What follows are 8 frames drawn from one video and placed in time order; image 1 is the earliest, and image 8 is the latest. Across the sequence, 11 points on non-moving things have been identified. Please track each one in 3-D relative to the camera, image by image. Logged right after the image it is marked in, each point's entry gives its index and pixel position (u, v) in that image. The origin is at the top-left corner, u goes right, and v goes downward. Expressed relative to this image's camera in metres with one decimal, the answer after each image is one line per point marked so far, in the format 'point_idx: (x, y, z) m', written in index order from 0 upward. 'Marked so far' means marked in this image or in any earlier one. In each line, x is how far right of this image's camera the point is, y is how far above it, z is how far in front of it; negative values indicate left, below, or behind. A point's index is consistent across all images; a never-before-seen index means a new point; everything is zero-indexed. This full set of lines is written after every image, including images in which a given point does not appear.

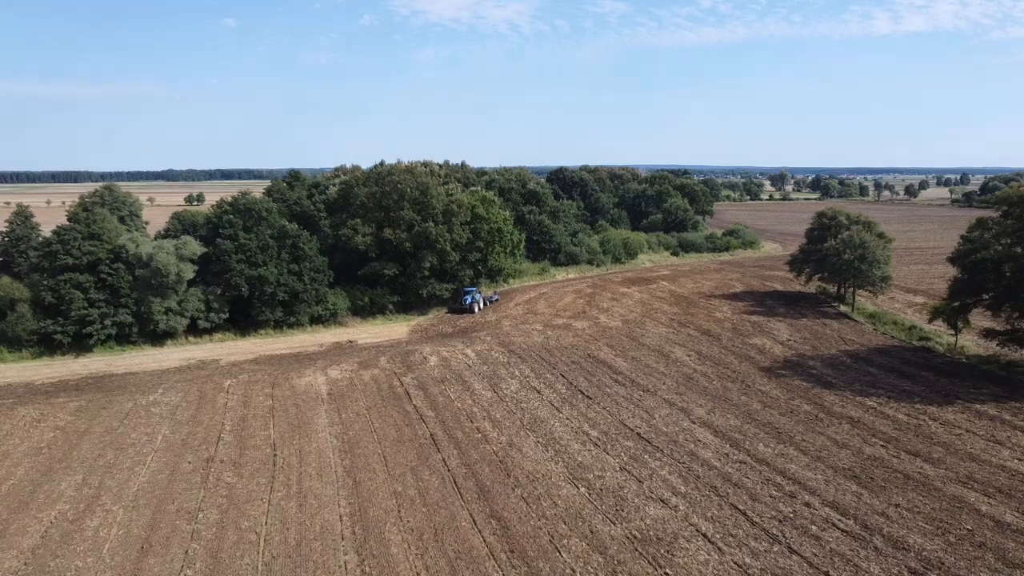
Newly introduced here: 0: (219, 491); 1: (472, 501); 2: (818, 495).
0: (-7.1, -4.9, +19.8) m
1: (-0.9, -5.0, +19.2) m
2: (+7.3, -5.0, +19.6) m
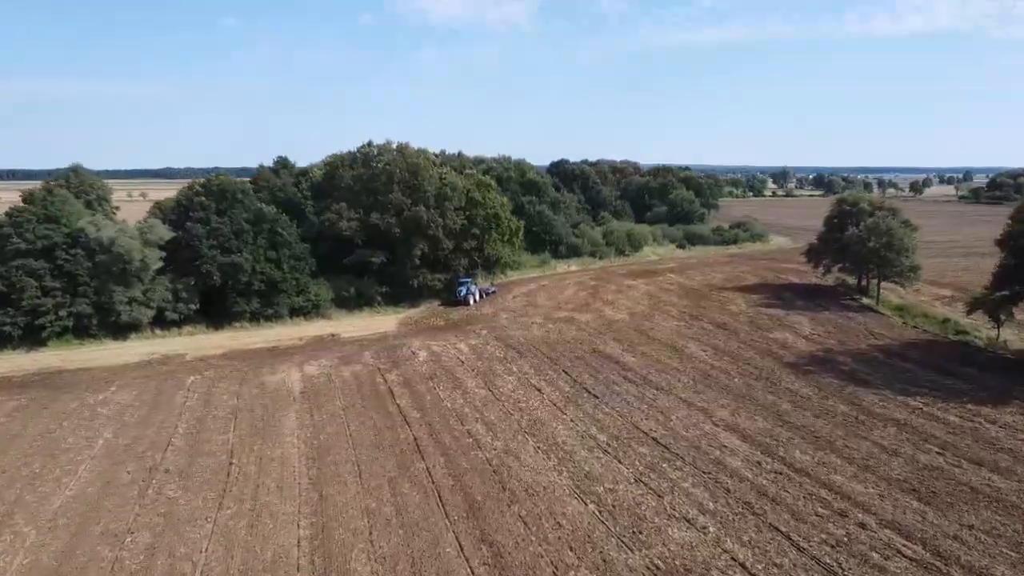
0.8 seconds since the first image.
0: (-7.2, -4.5, +16.5) m
1: (-1.0, -4.6, +15.9) m
2: (+7.2, -4.5, +16.4) m
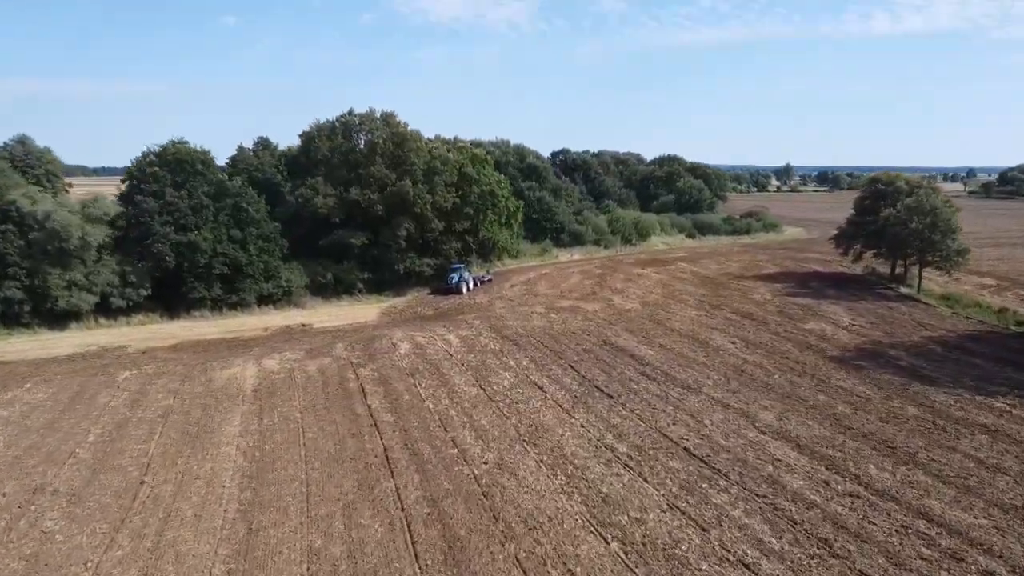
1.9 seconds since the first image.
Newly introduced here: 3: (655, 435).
0: (-7.3, -3.9, +12.2) m
1: (-1.1, -4.0, +11.5) m
2: (+7.2, -4.0, +12.0) m
3: (+3.1, -3.2, +17.7) m
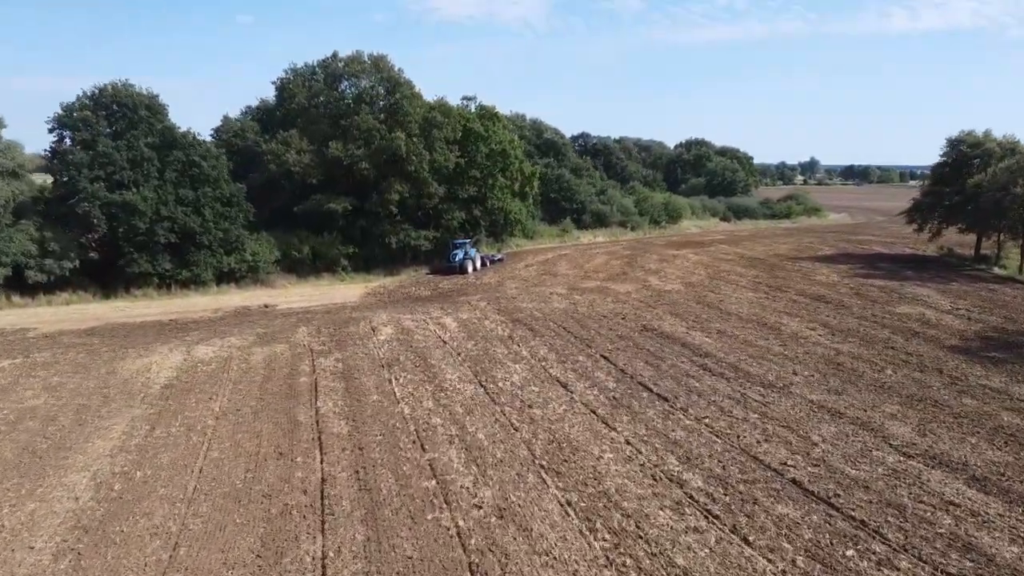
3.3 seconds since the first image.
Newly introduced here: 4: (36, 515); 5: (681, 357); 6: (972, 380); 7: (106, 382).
0: (-7.2, -3.1, +6.2) m
1: (-1.1, -3.2, +5.5) m
2: (+7.2, -3.2, +5.8) m
3: (+3.2, -2.4, +11.5) m
4: (-5.5, -2.6, +9.5) m
5: (+3.7, -1.5, +17.9) m
6: (+8.9, -1.8, +15.8) m
7: (-7.7, -1.8, +15.5) m
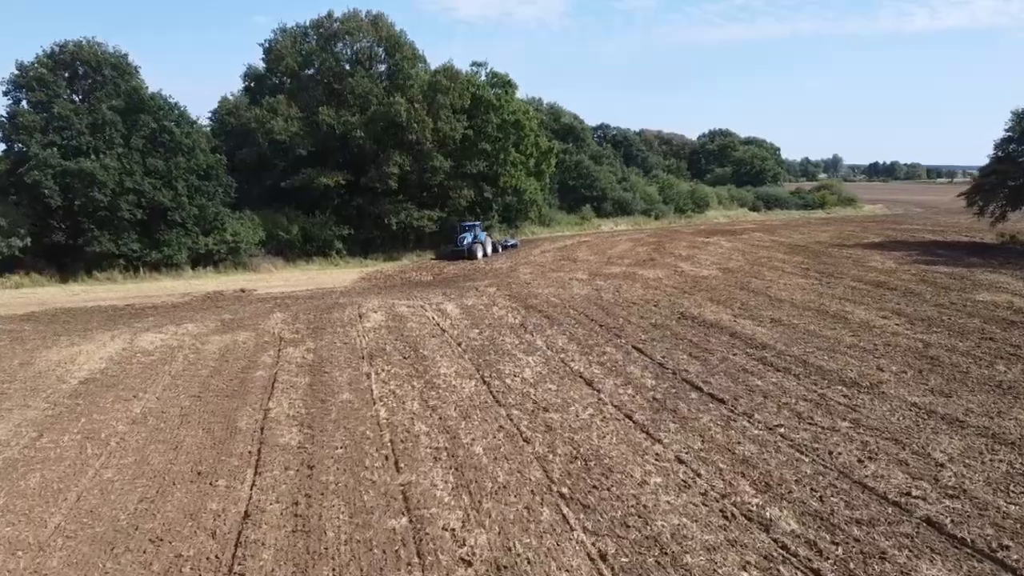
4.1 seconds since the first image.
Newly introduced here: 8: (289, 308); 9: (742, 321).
0: (-7.3, -2.6, +3.1) m
1: (-1.1, -2.7, +2.2) m
2: (+7.1, -2.8, +2.4) m
3: (+3.3, -2.0, +8.2) m
4: (-5.5, -2.2, +6.3) m
5: (+3.9, -1.1, +14.5) m
6: (+9.1, -1.4, +12.3) m
7: (-7.5, -1.3, +12.3) m
8: (-5.1, -0.5, +18.5) m
9: (+4.8, -0.7, +17.1) m
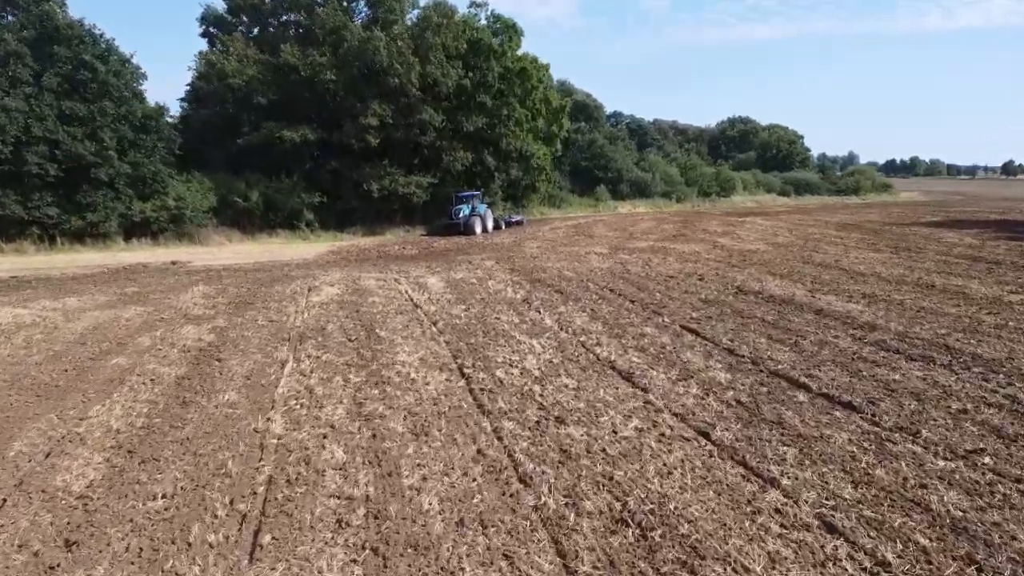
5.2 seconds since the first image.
0: (-7.4, -2.0, -1.2) m
1: (-1.3, -2.1, -2.2) m
2: (+7.0, -2.2, -2.1) m
3: (+3.2, -1.4, +3.7) m
4: (-5.6, -1.6, +2.0) m
5: (+3.9, -0.5, +10.1) m
6: (+9.0, -0.8, +7.8) m
7: (-7.6, -0.7, +8.0) m
8: (-5.0, +0.1, +14.2) m
9: (+4.8, -0.1, +12.6) m
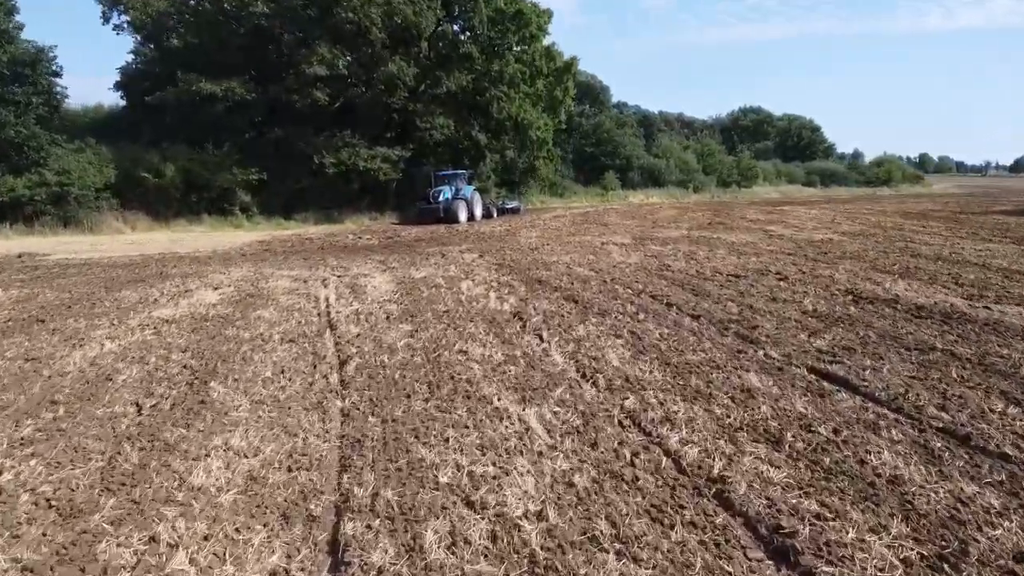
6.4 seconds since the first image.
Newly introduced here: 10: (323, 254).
0: (-7.6, -2.1, -6.1) m
1: (-1.5, -2.2, -7.0) m
2: (+6.8, -2.3, -7.0) m
3: (+3.1, -1.5, -1.1) m
4: (-5.7, -1.6, -2.9) m
5: (+3.7, -0.6, +5.2) m
6: (+8.8, -0.9, +3.0) m
7: (-7.7, -0.8, +3.1) m
8: (-5.2, +0.1, +9.3) m
9: (+4.7, -0.2, +7.7) m
10: (-2.8, +0.5, +12.5) m
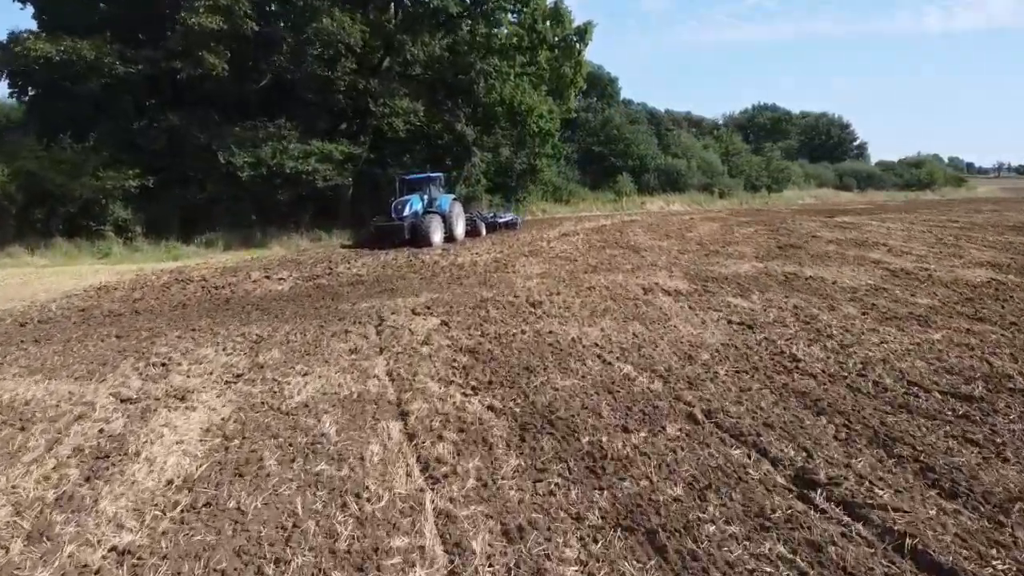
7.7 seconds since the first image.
0: (-7.7, -2.8, -11.4) m
1: (-1.6, -3.0, -12.3) m
2: (+6.7, -3.1, -12.3) m
3: (+3.0, -2.2, -6.4) m
4: (-5.8, -2.4, -8.2) m
5: (+3.6, -1.4, -0.1) m
6: (+8.7, -1.7, -2.3) m
7: (-7.8, -1.6, -2.2) m
8: (-5.3, -0.7, +4.0) m
9: (+4.5, -1.0, +2.4) m
10: (-3.0, -0.3, +7.2) m
